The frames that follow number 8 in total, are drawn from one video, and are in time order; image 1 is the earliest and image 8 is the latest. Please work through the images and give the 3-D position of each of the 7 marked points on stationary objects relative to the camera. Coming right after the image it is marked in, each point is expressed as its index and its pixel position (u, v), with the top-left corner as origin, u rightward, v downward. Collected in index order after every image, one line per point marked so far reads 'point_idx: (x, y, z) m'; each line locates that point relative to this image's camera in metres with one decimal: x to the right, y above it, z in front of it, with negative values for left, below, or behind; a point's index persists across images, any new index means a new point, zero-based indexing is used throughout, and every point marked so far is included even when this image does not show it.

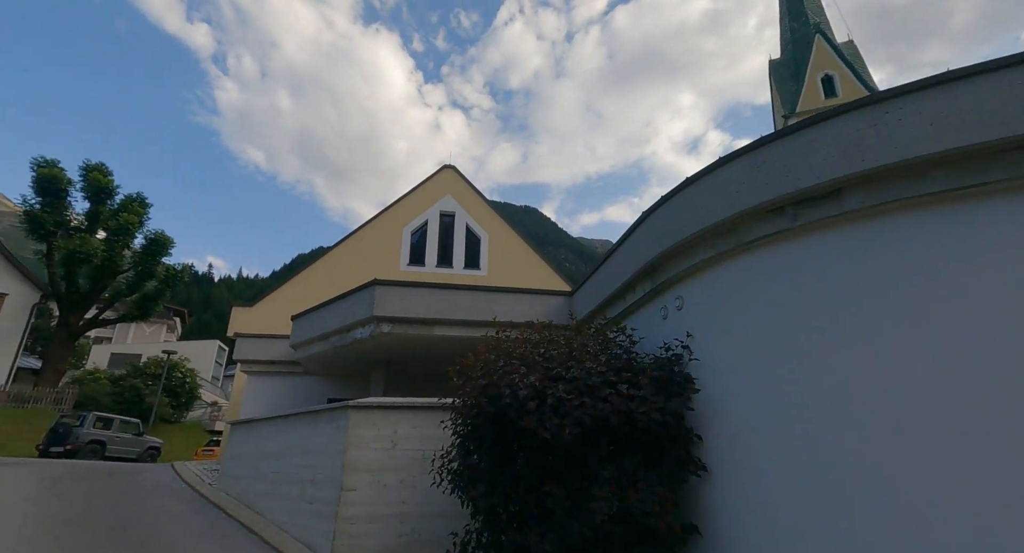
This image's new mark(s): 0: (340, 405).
0: (-2.0, -1.5, +5.5) m
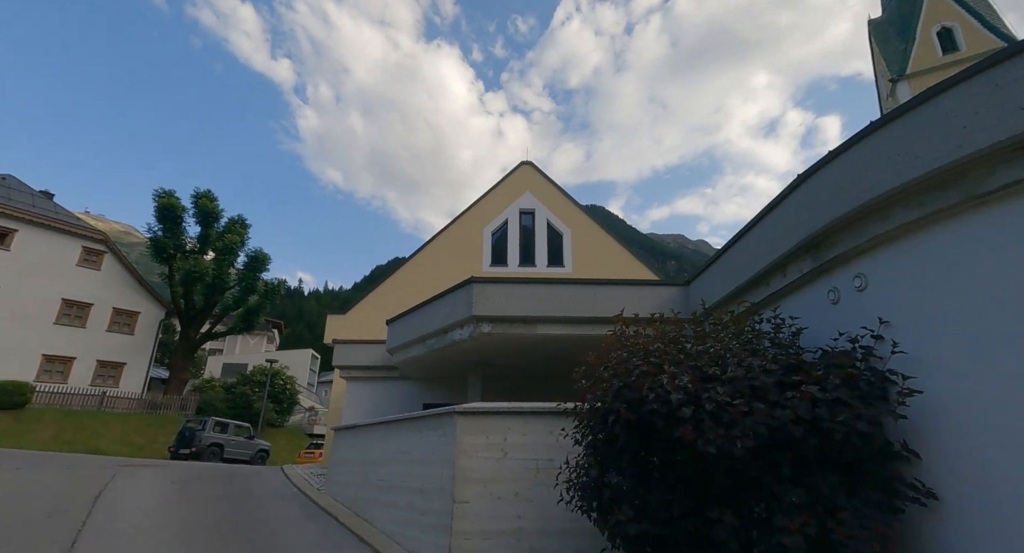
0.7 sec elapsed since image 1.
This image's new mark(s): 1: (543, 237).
0: (-0.7, -1.5, +5.2) m
1: (+0.9, +1.1, +13.2) m
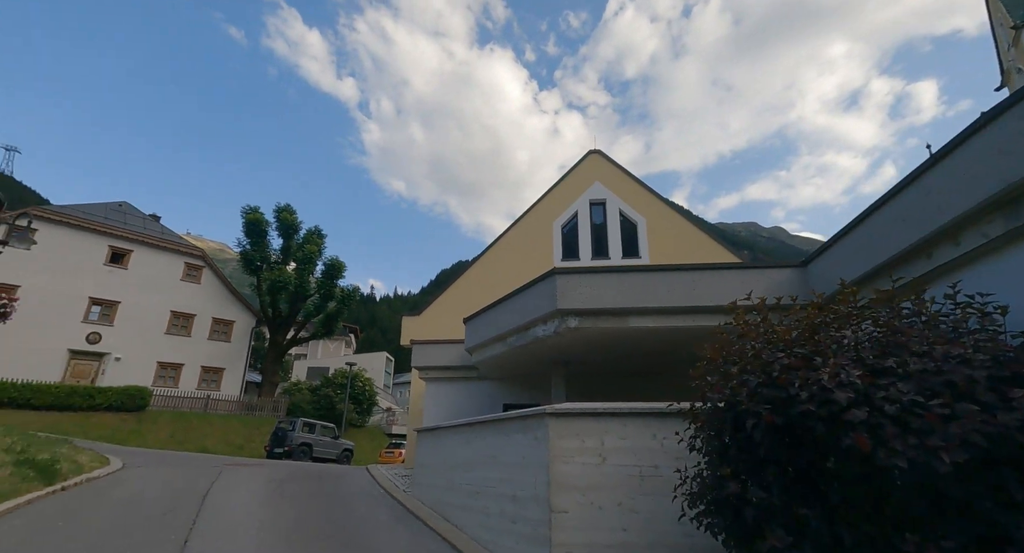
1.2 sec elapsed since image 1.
0: (+0.2, -1.4, +4.9) m
1: (+2.8, +1.3, +12.6) m
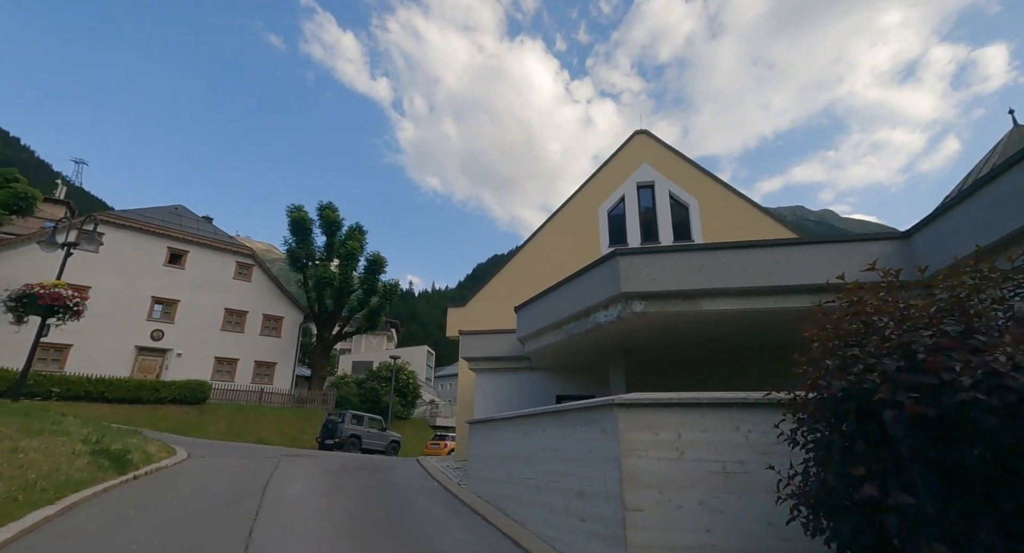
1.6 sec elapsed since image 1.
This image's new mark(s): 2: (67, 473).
0: (+0.8, -1.2, +4.6) m
1: (+3.9, +1.7, +12.0) m
2: (-7.3, -3.2, +7.8) m
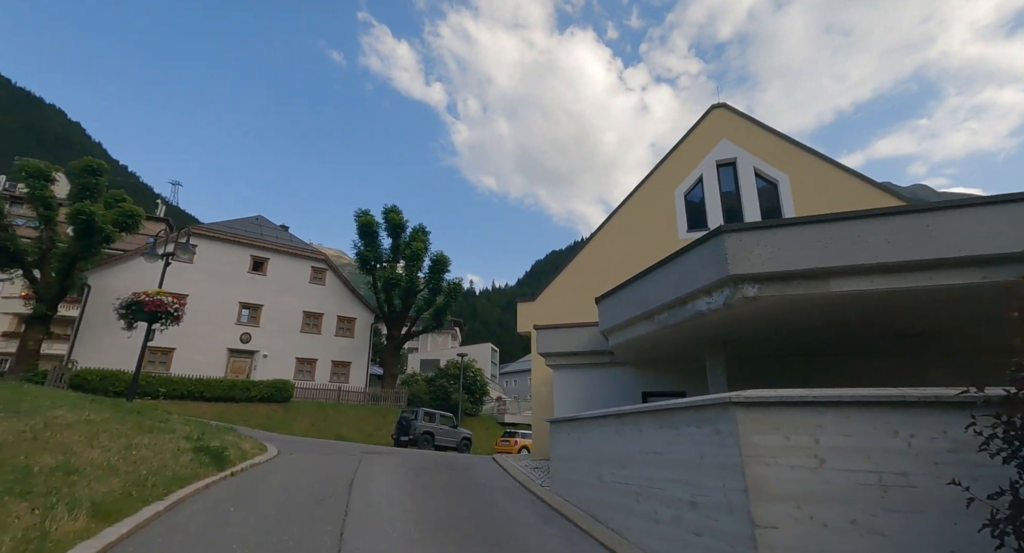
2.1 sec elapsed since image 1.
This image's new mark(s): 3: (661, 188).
0: (+1.7, -1.1, +4.1) m
1: (+5.6, +2.0, +11.0) m
2: (-5.9, -3.4, +8.3) m
3: (+3.9, +2.3, +12.2) m
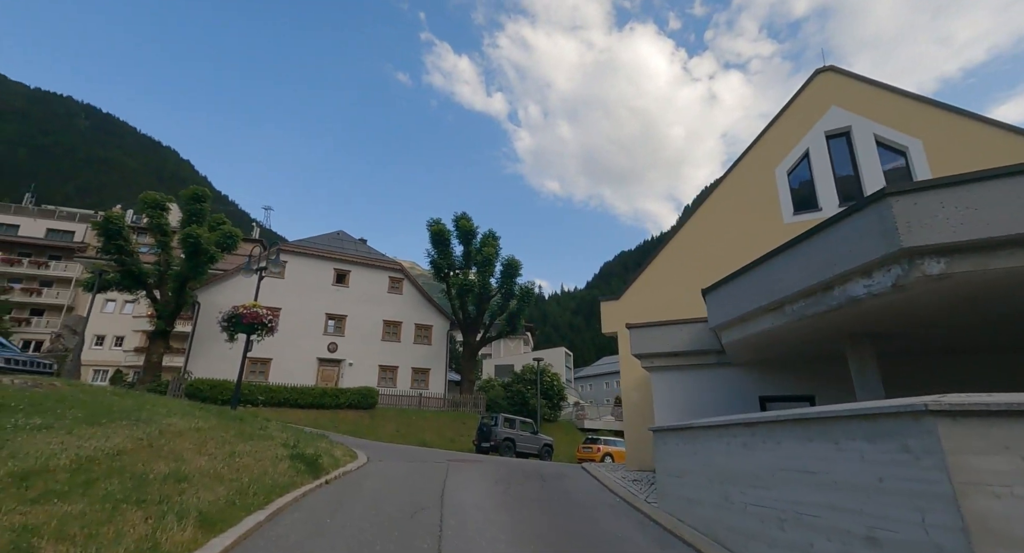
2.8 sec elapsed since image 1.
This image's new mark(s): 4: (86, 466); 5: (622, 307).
0: (+2.6, -0.9, +3.2) m
1: (+7.2, +2.3, +9.6) m
2: (-4.2, -3.5, +8.4) m
3: (+5.7, +2.5, +11.0) m
4: (-5.6, -2.5, +6.2) m
5: (+2.7, -0.8, +11.9) m
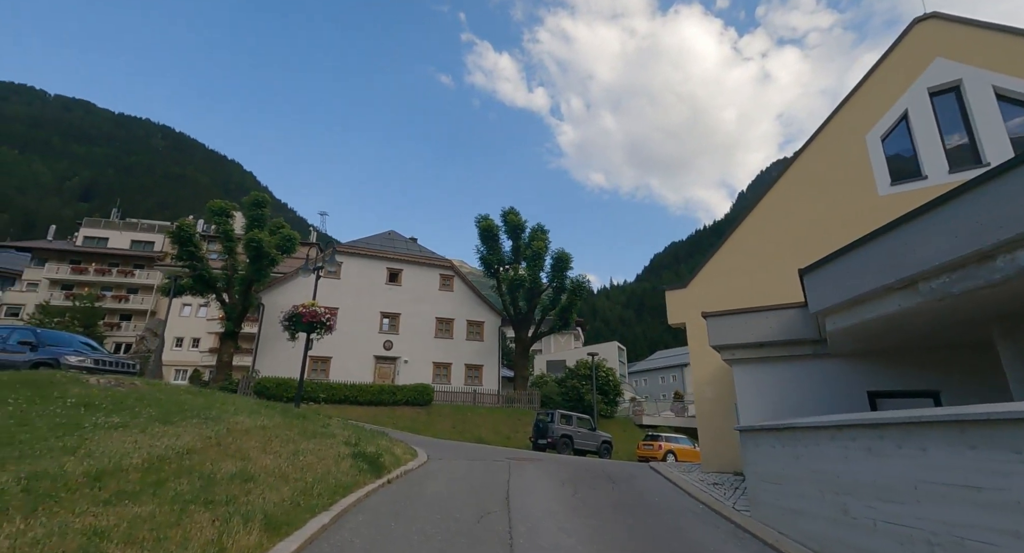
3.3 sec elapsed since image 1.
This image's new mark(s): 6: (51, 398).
0: (+3.1, -0.7, +2.4) m
1: (+8.3, +2.7, +8.3) m
2: (-3.1, -3.5, +8.3) m
3: (+6.9, +2.9, +9.8) m
4: (-4.6, -2.5, +6.2) m
5: (+4.1, -0.5, +11.0) m
6: (-9.4, -2.5, +9.7) m
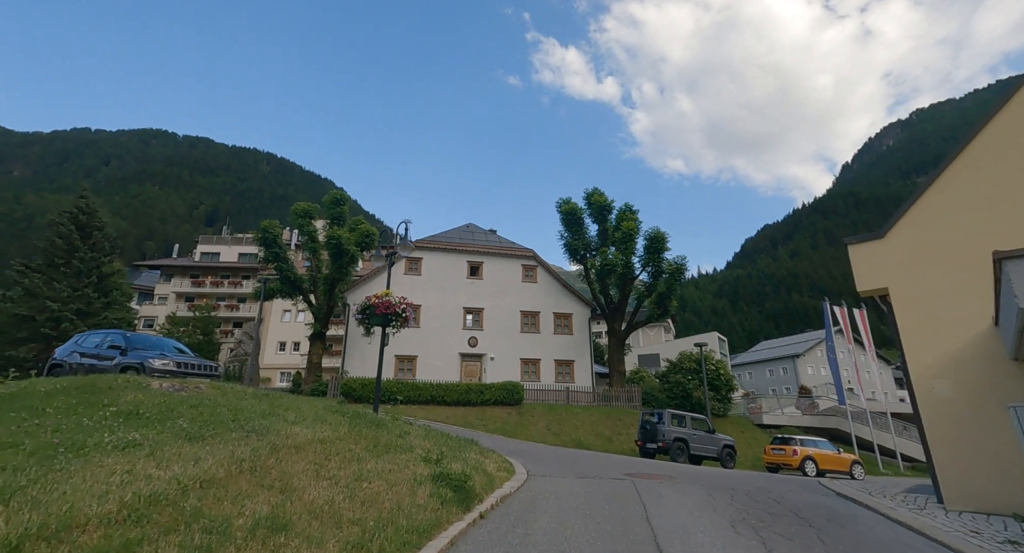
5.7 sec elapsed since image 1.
0: (+3.6, +0.1, -0.9) m
1: (+9.5, +3.8, +4.0) m
2: (-1.3, -3.0, +6.0) m
3: (+8.5, +3.9, +5.8) m
4: (-3.2, -2.1, +4.2) m
5: (+6.1, +0.4, +7.4) m
6: (-7.3, -2.3, +8.4) m
